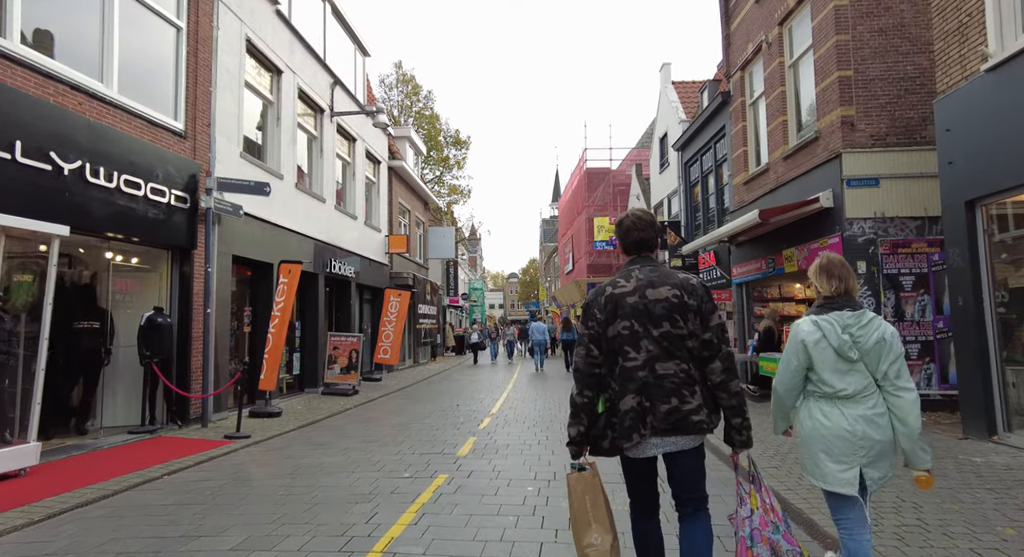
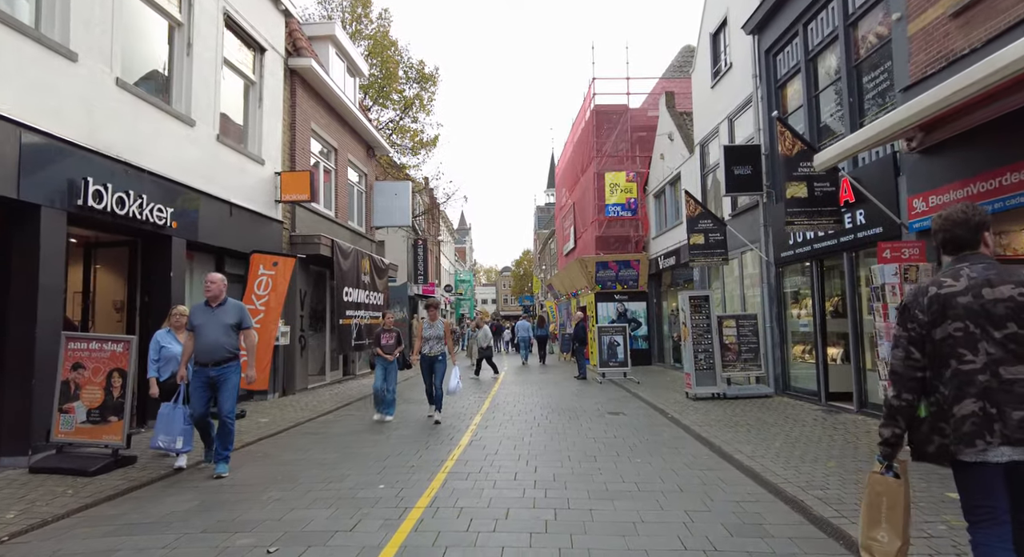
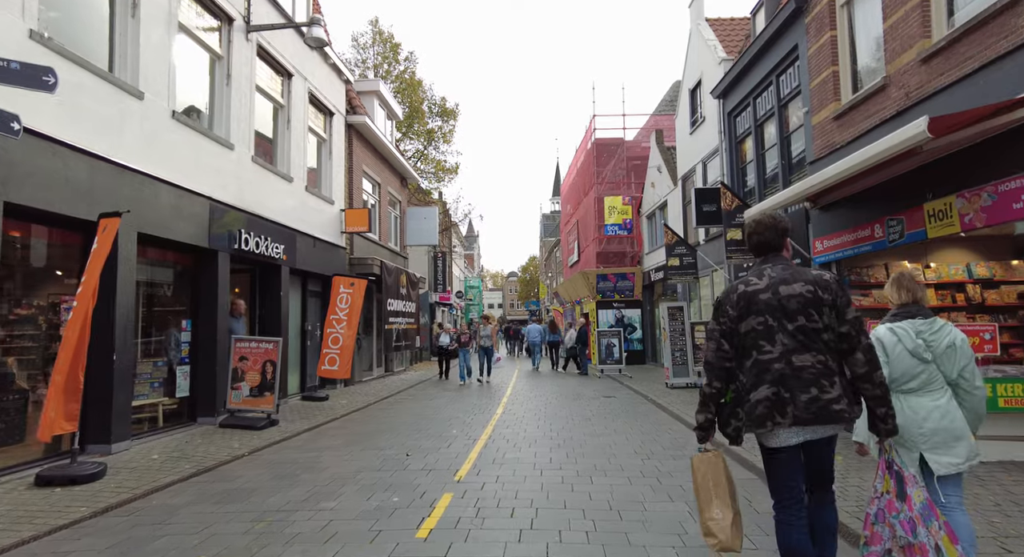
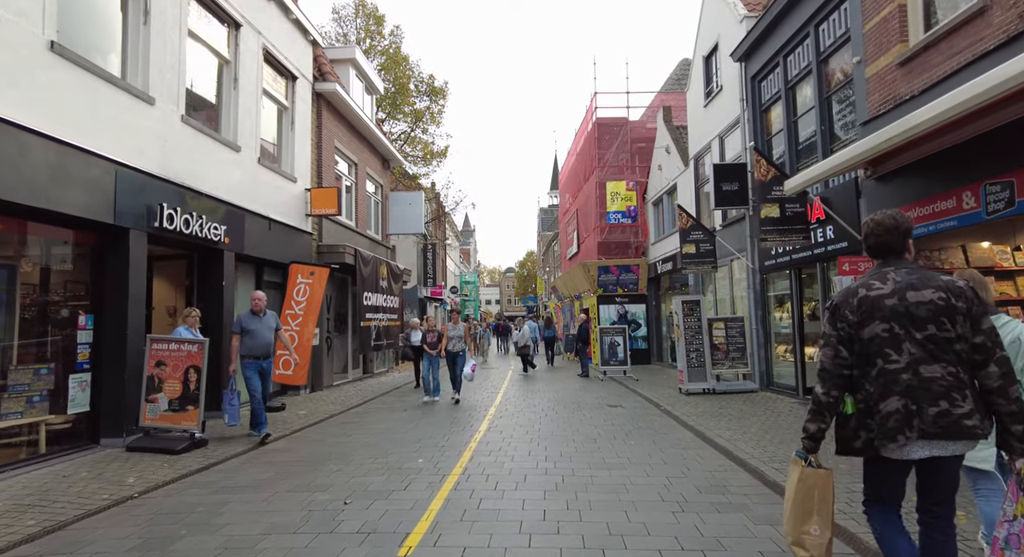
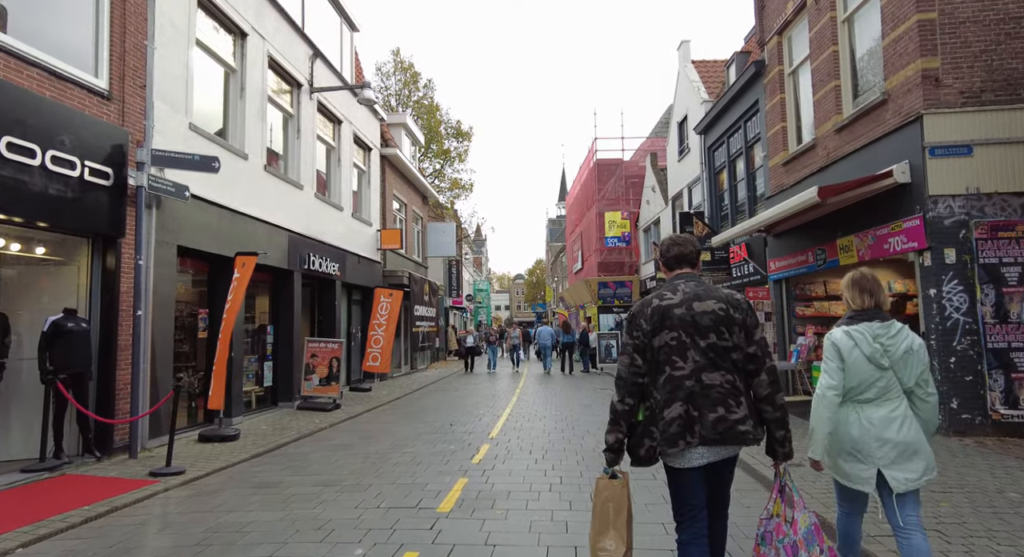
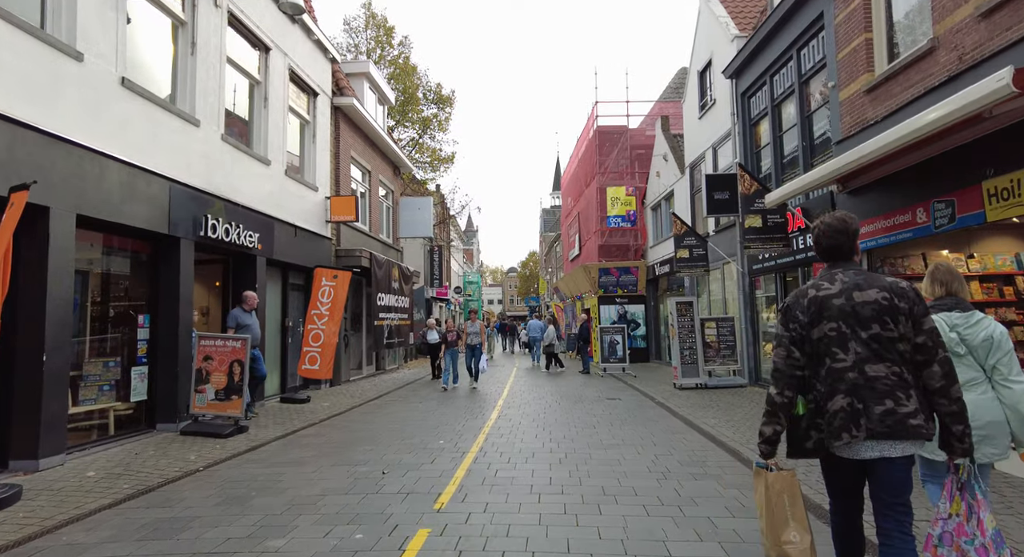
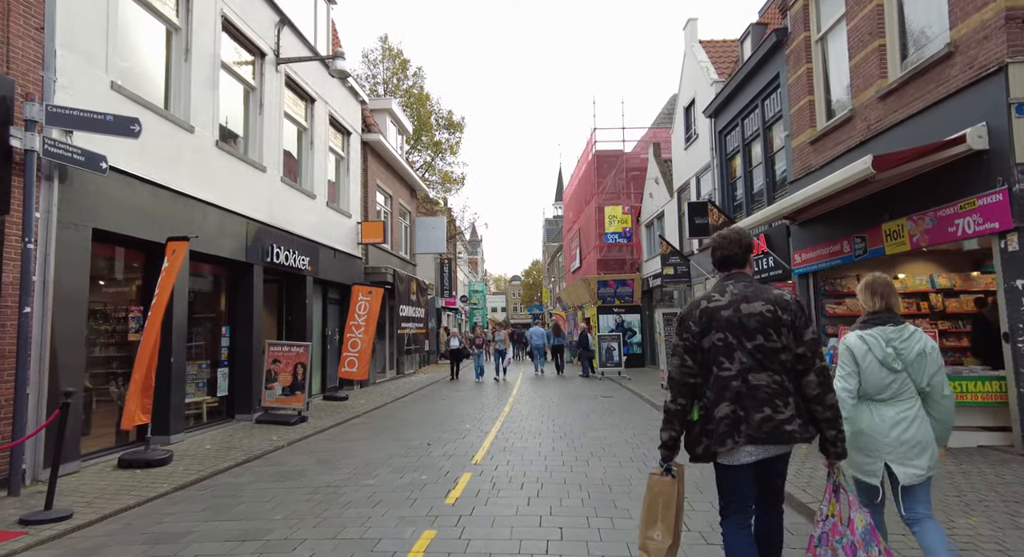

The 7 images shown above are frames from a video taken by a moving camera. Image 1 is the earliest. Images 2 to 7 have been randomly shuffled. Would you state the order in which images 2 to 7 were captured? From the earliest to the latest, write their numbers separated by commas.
5, 7, 3, 6, 4, 2
